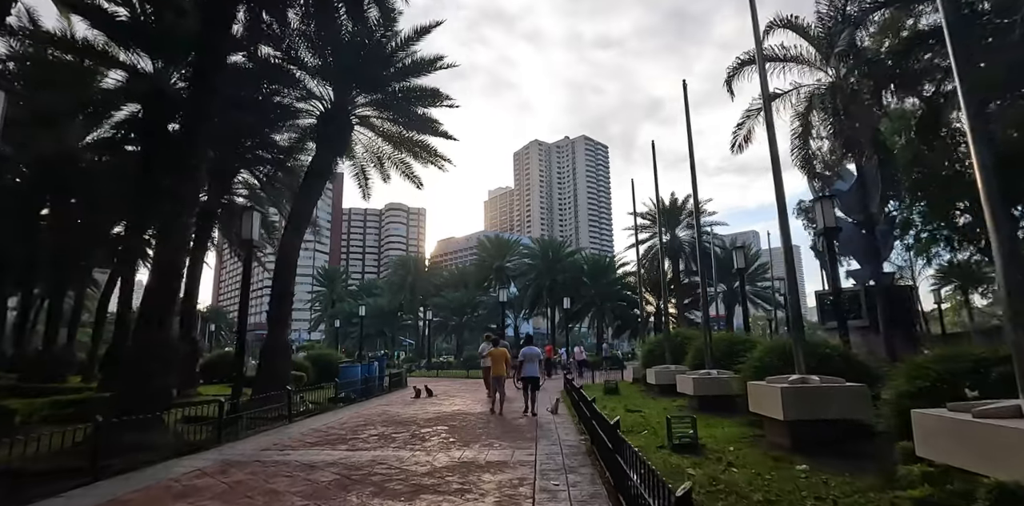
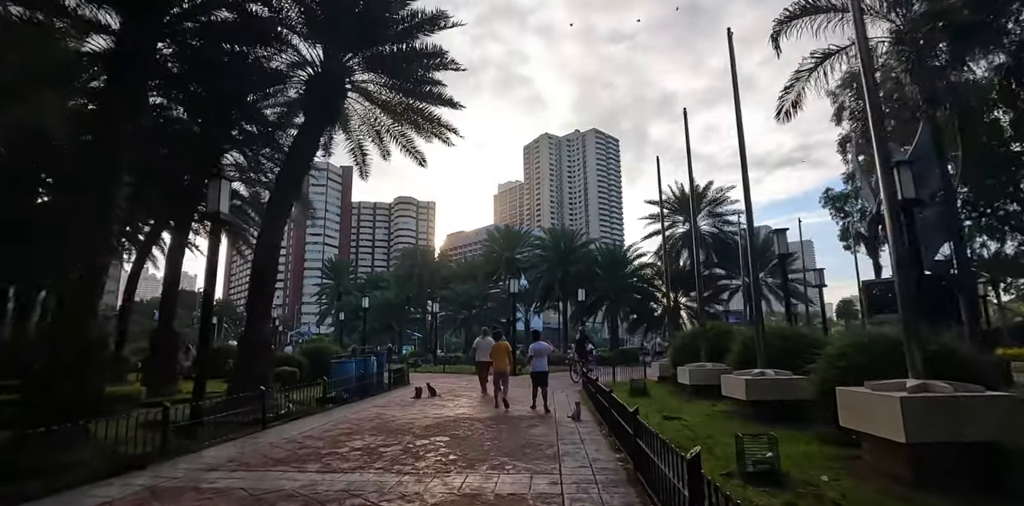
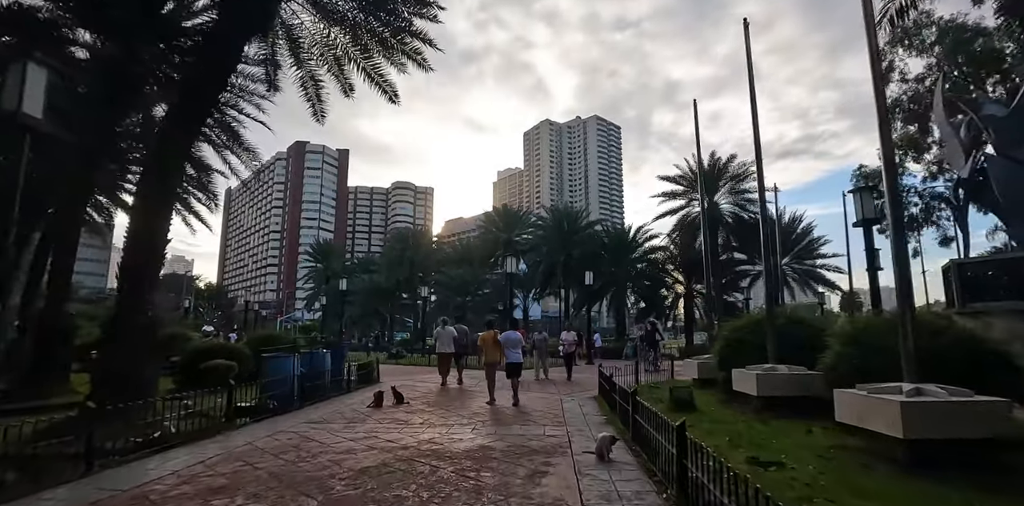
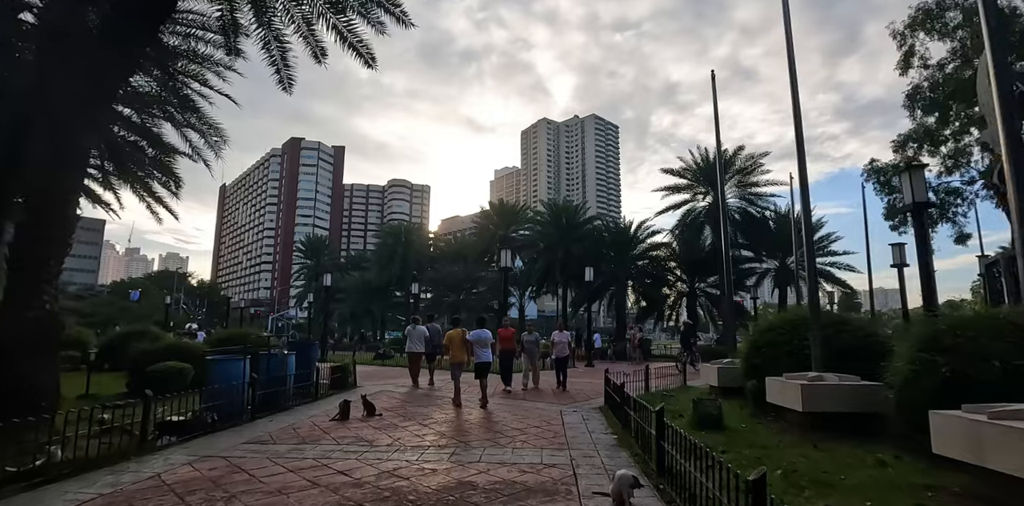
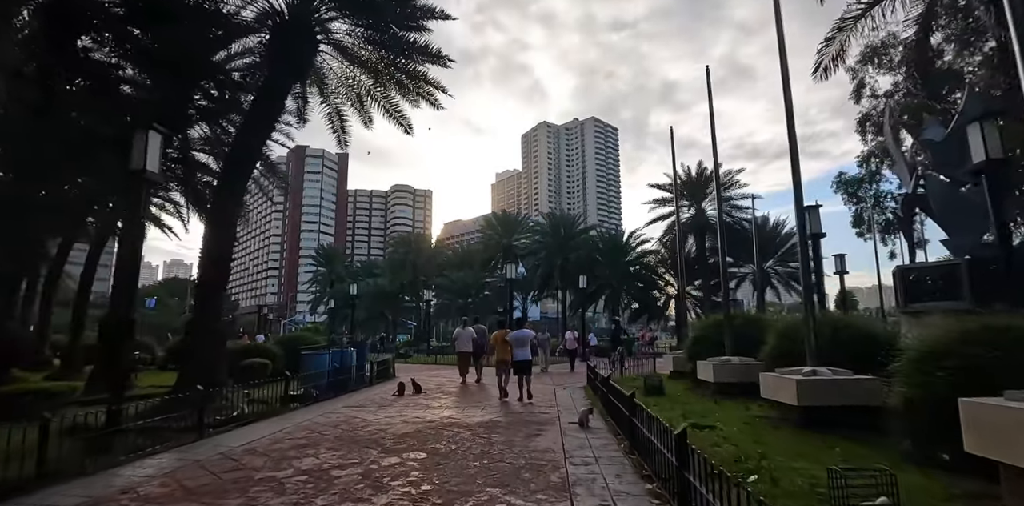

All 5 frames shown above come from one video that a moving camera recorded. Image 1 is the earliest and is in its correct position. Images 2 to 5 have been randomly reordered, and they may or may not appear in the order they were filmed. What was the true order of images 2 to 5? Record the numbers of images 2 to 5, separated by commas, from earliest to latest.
2, 5, 3, 4
